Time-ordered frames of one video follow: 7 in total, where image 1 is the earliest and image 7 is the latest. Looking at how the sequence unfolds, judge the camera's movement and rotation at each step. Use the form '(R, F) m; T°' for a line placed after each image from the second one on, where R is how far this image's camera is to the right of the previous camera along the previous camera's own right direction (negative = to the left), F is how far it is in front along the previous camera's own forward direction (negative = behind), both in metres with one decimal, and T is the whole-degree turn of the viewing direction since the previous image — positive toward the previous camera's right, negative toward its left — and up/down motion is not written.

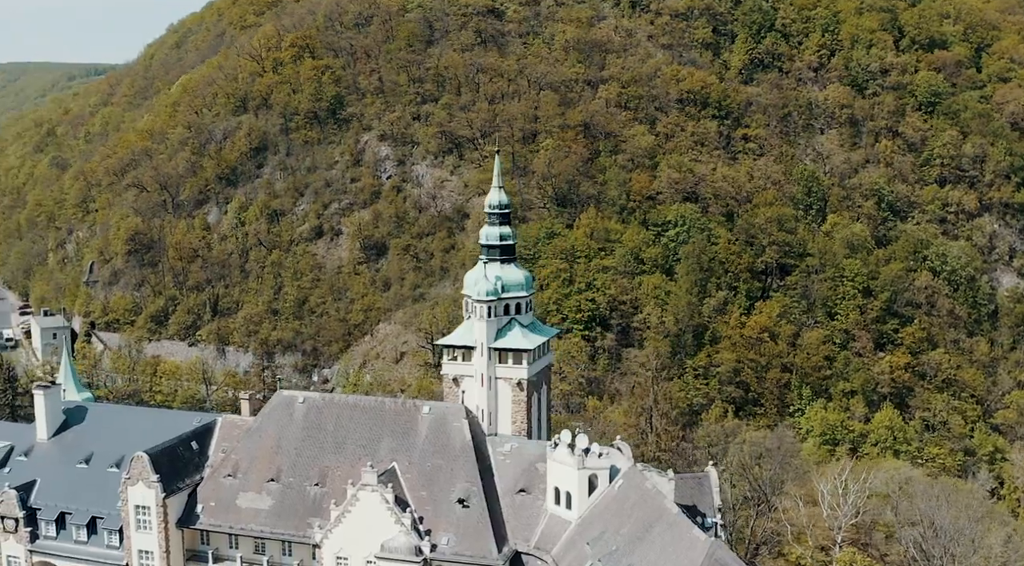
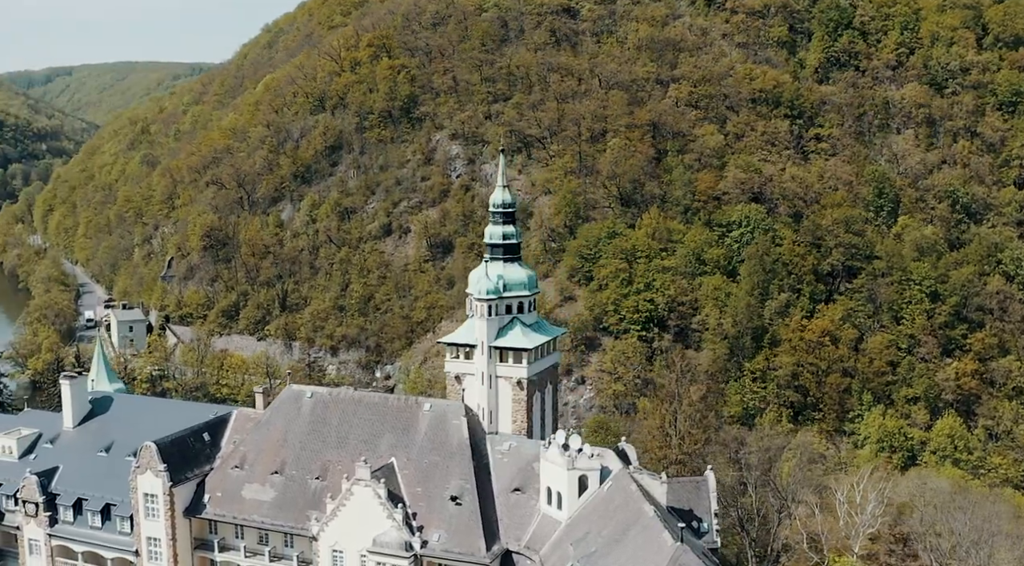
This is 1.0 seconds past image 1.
(+3.4, +0.2) m; -4°
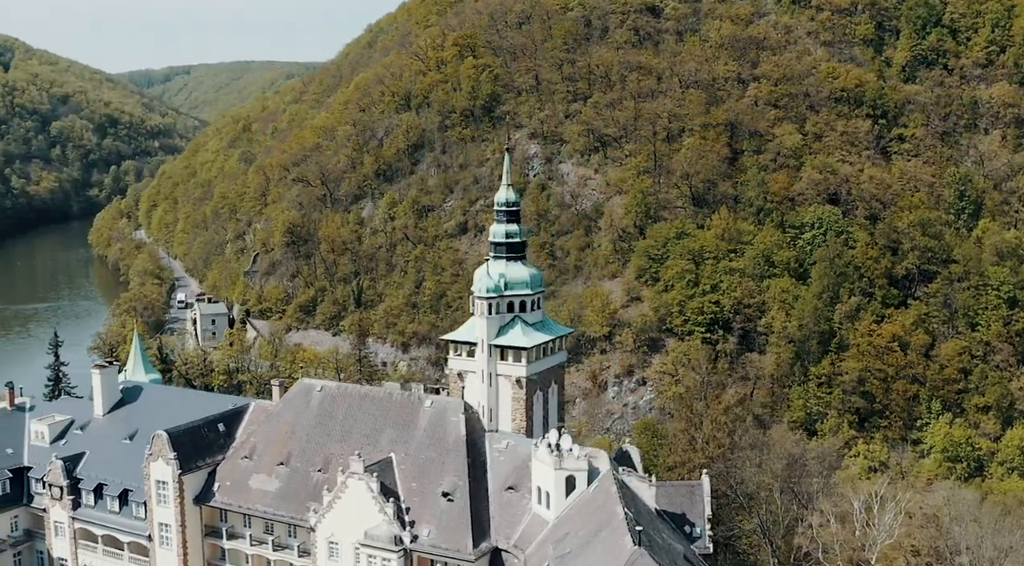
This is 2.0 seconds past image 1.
(+3.8, +0.1) m; -5°
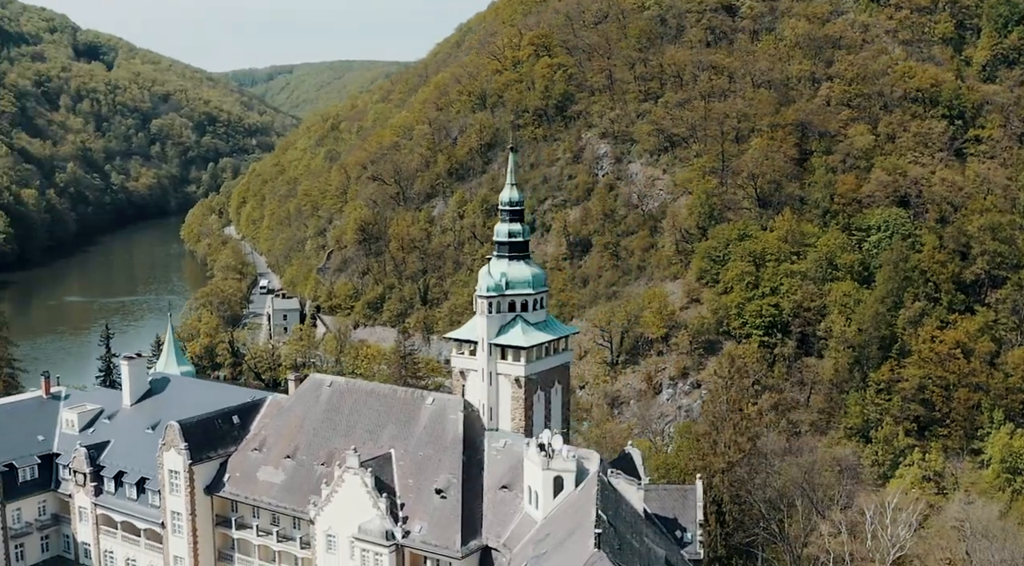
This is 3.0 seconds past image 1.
(+3.4, -0.1) m; -4°
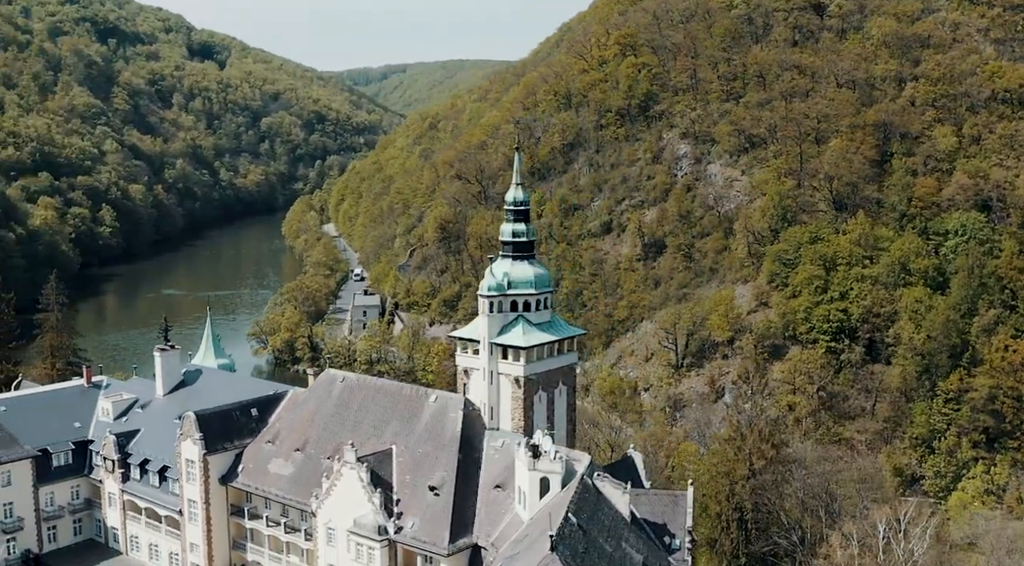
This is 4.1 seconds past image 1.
(+3.9, -0.2) m; -5°
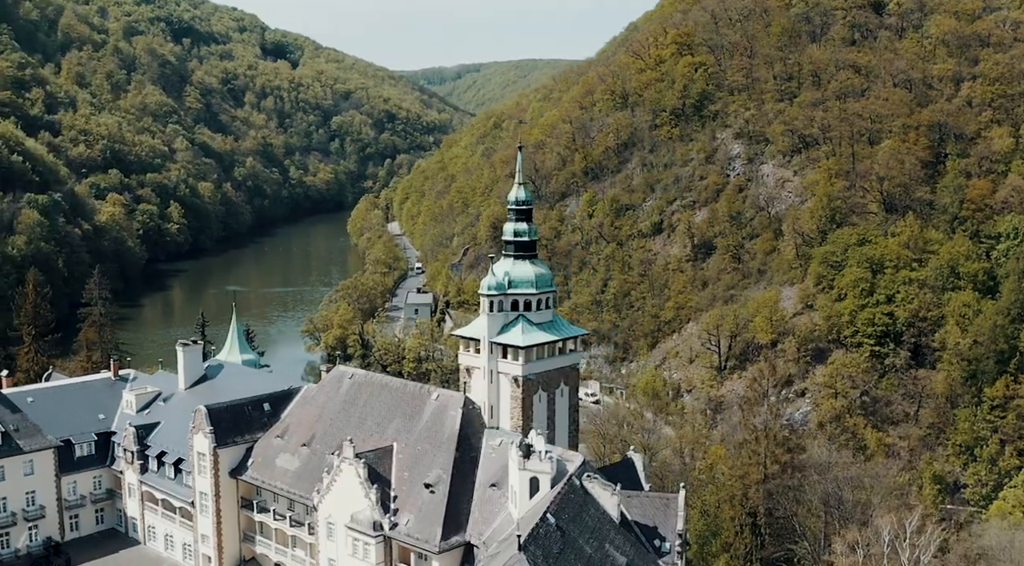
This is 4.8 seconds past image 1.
(+2.6, -0.3) m; -3°
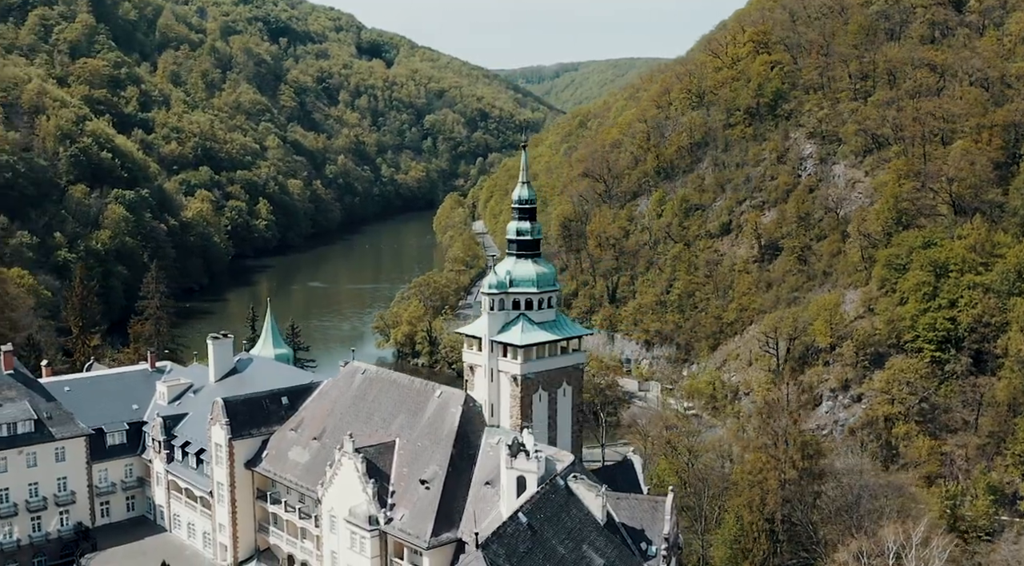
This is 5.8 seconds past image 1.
(+3.5, -0.5) m; -4°
